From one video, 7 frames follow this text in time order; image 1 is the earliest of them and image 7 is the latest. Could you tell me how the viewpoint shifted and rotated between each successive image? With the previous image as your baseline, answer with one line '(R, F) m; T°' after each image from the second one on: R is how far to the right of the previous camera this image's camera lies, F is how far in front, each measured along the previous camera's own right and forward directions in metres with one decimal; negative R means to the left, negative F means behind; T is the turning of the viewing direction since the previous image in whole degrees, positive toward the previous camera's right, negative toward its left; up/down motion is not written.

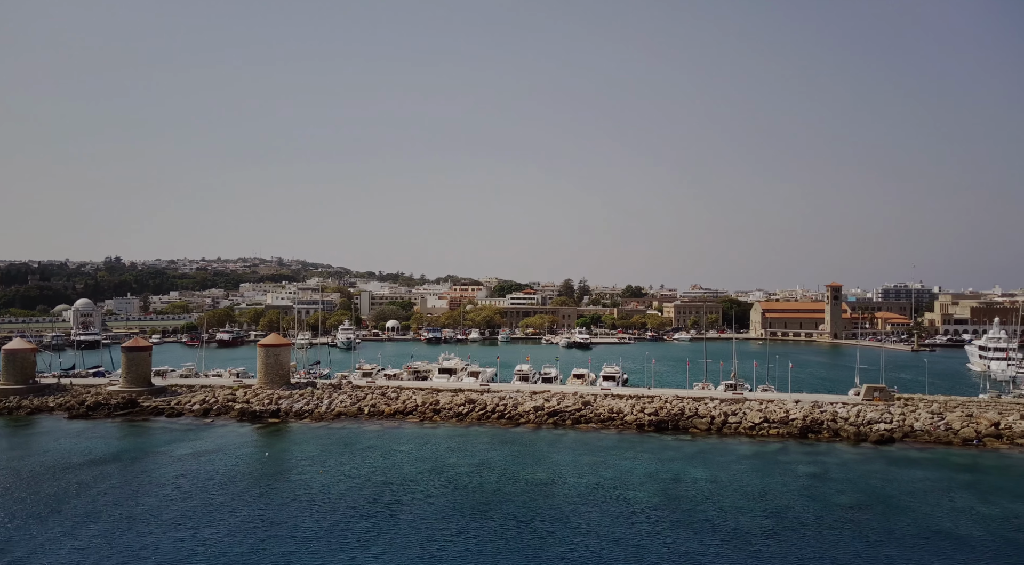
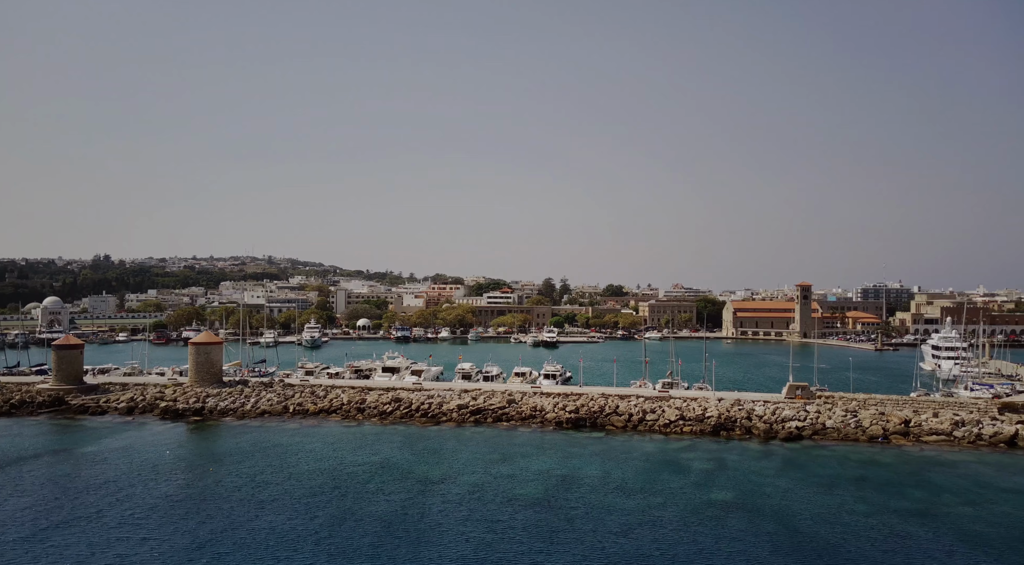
(+3.3, -0.1) m; +1°
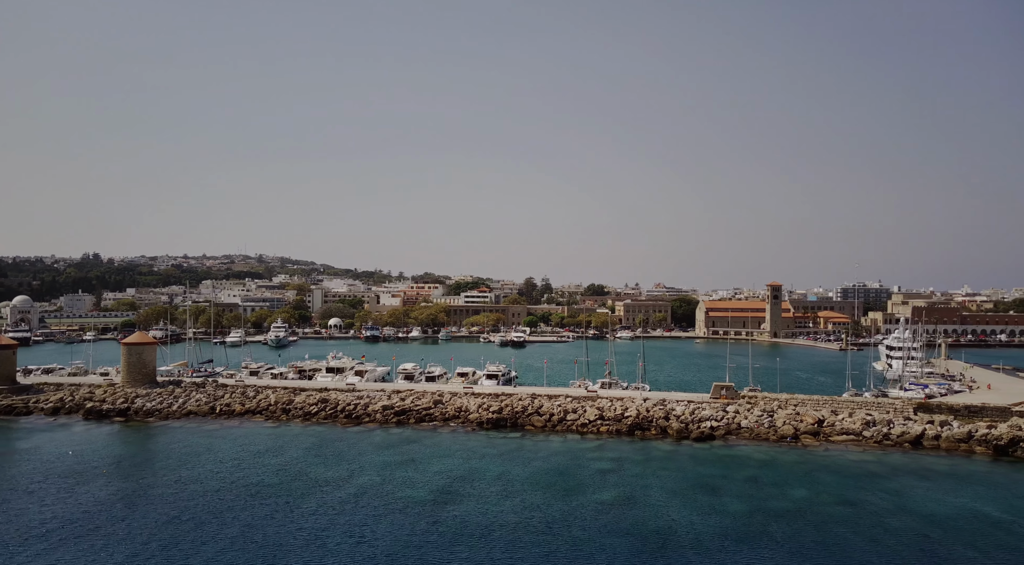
(+3.3, -0.1) m; +1°
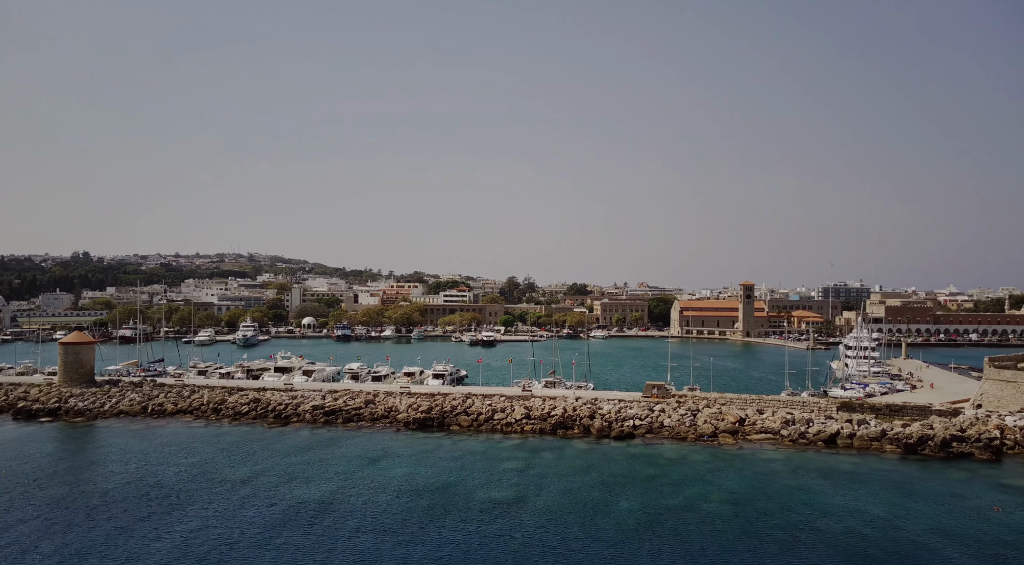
(+3.0, -0.2) m; +1°
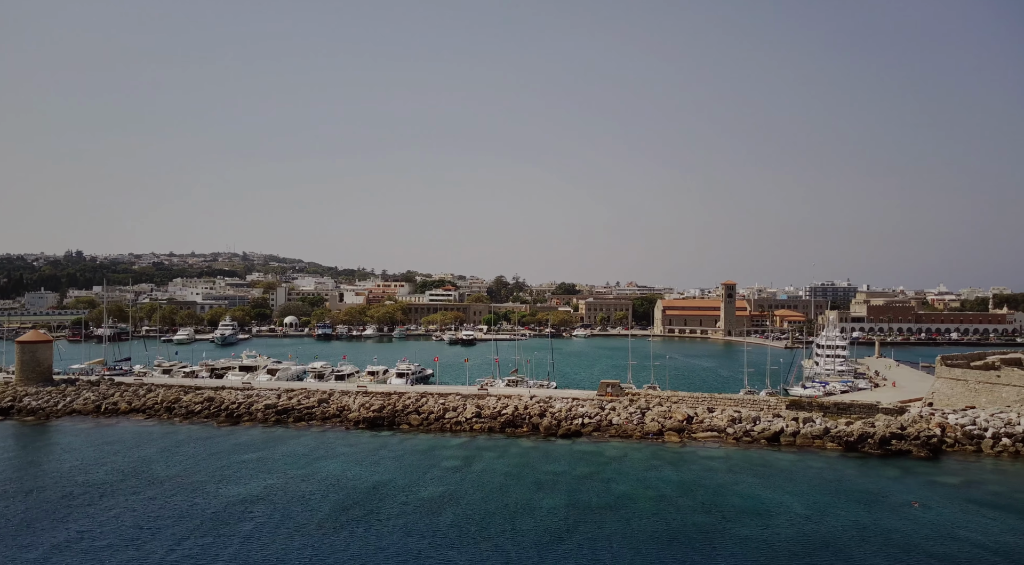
(+2.0, -0.1) m; 0°
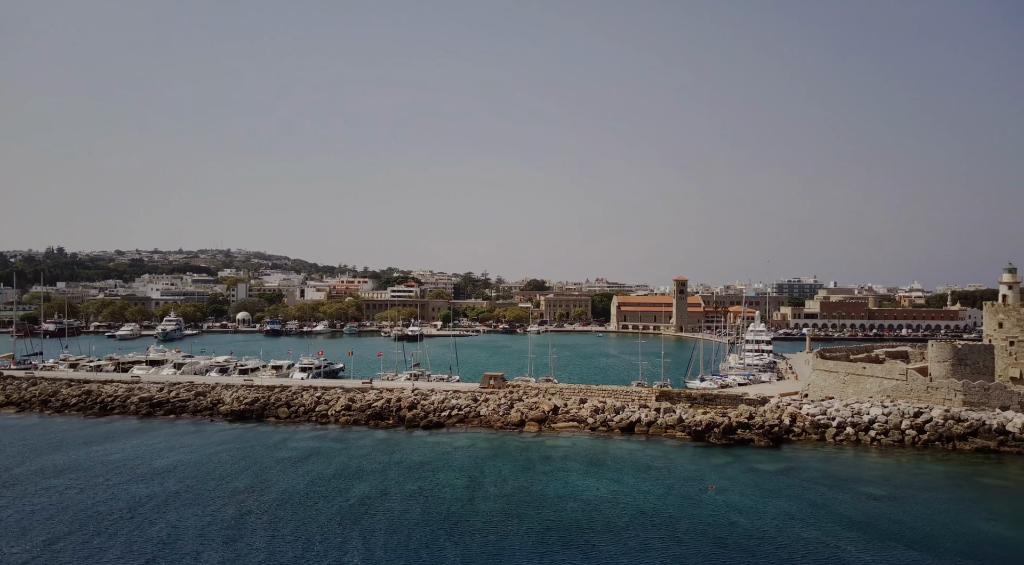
(+5.3, -0.3) m; +1°
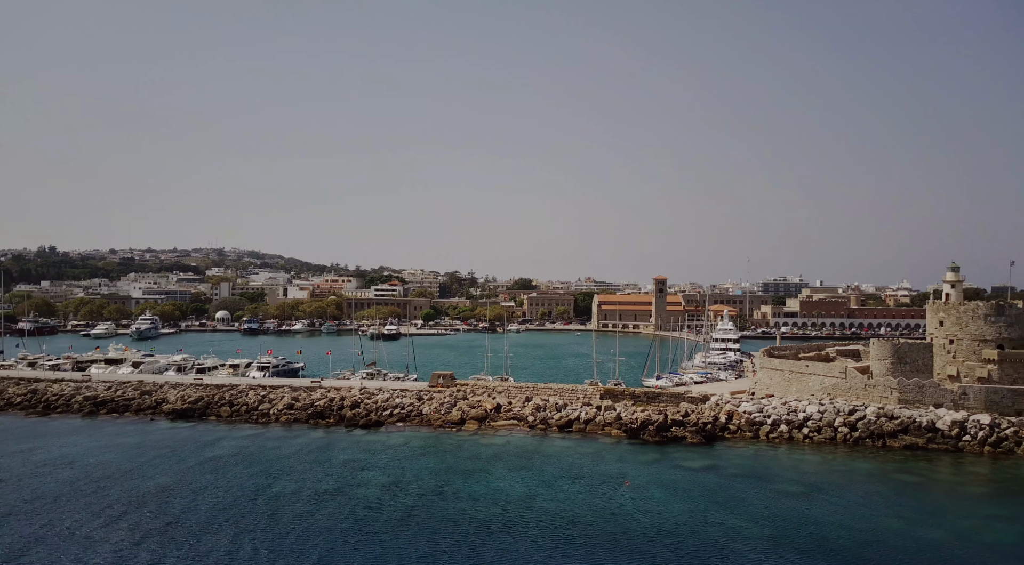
(+2.4, -0.1) m; 0°
